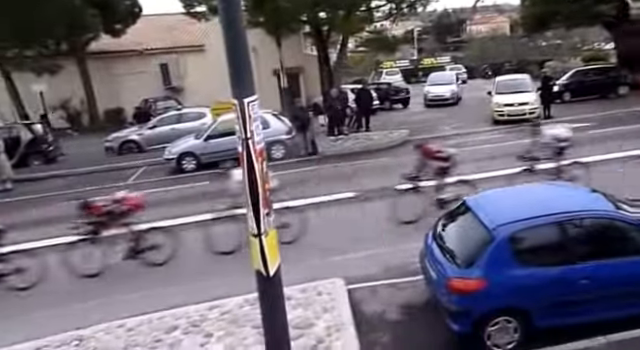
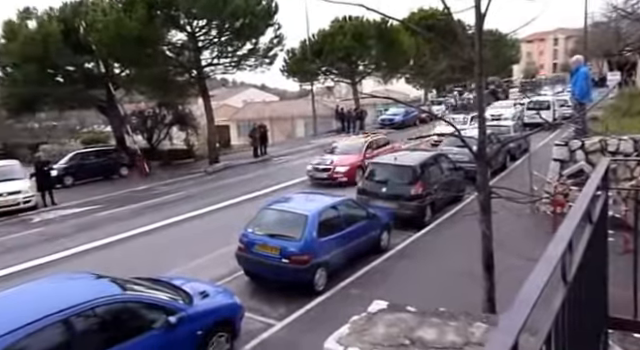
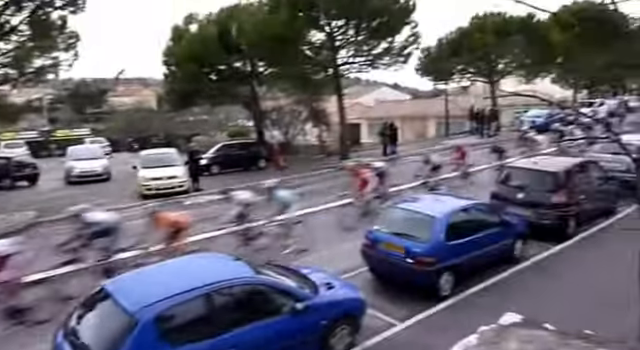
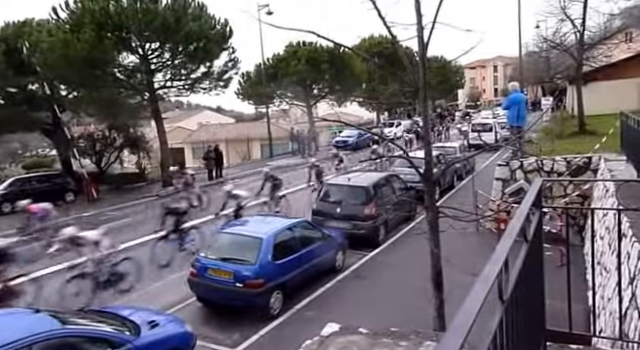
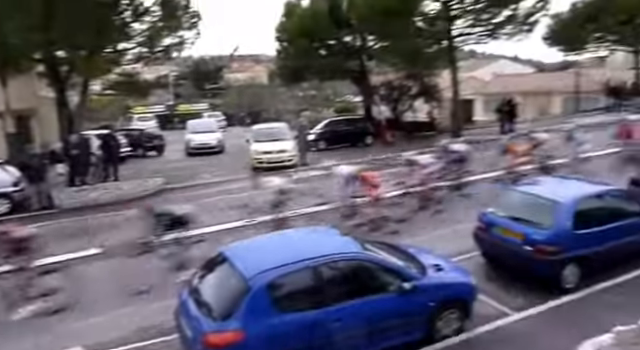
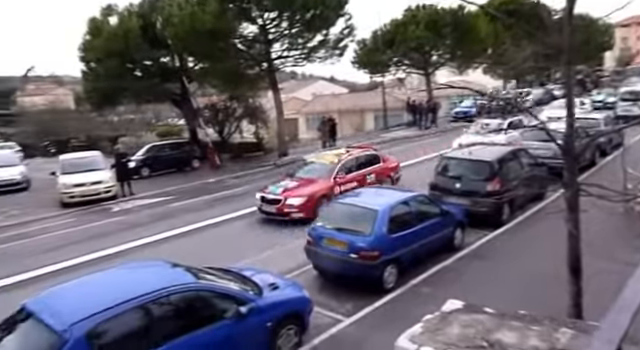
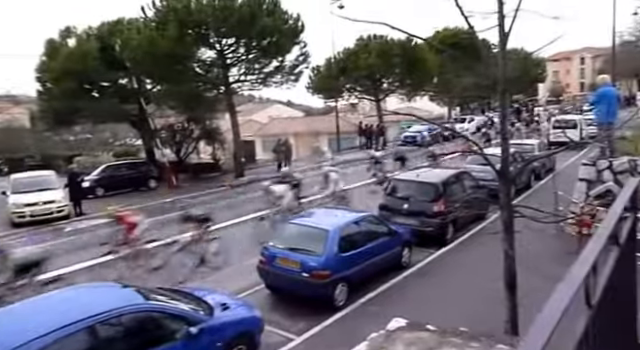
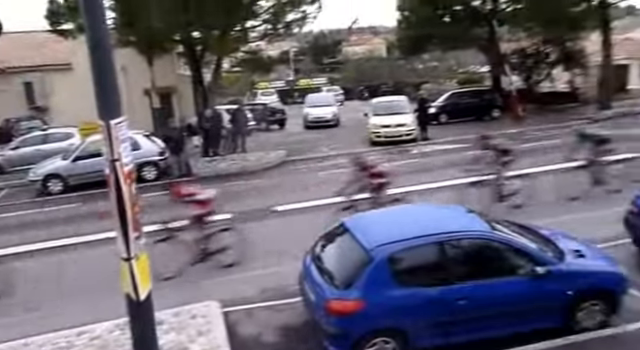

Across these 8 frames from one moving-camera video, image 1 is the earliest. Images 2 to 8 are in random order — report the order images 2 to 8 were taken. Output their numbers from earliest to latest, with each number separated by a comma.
8, 5, 3, 7, 4, 2, 6
